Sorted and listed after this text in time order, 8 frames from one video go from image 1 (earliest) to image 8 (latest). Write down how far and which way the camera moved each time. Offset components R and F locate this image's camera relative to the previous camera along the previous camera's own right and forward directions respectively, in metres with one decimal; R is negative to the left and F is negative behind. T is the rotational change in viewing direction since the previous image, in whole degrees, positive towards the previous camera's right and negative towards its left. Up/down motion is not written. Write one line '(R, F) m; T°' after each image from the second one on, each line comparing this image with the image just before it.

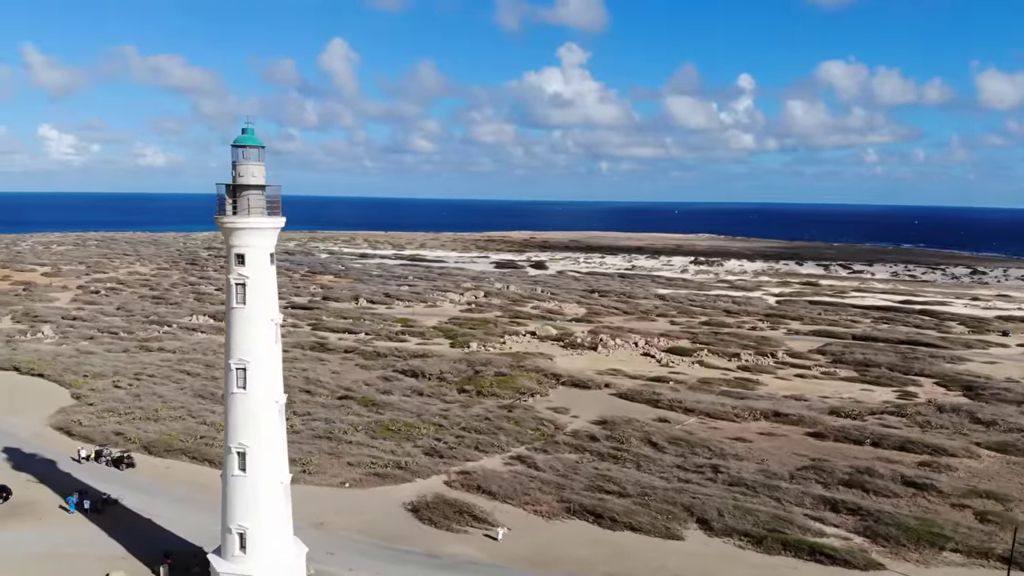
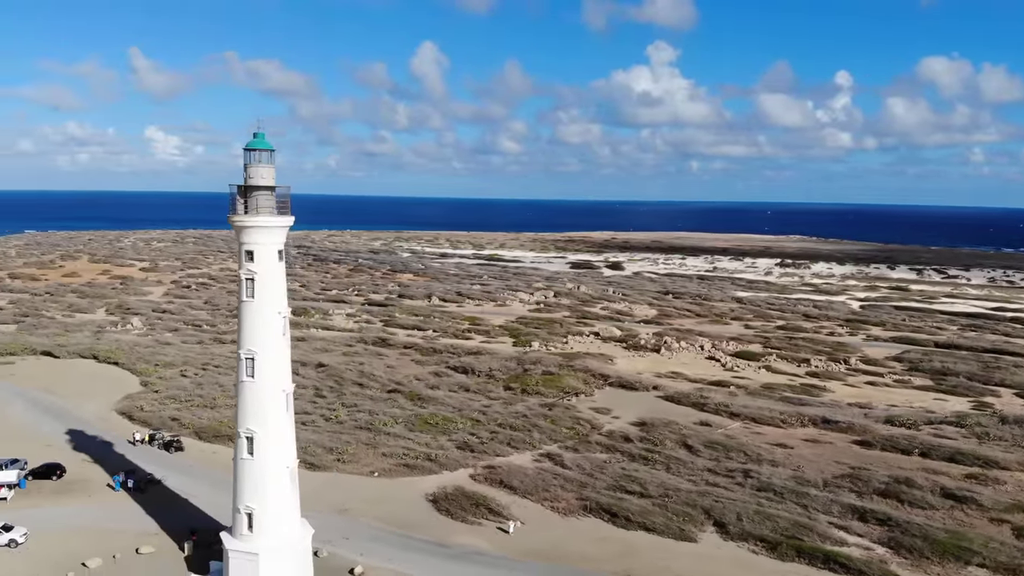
(+1.0, +0.1) m; -5°
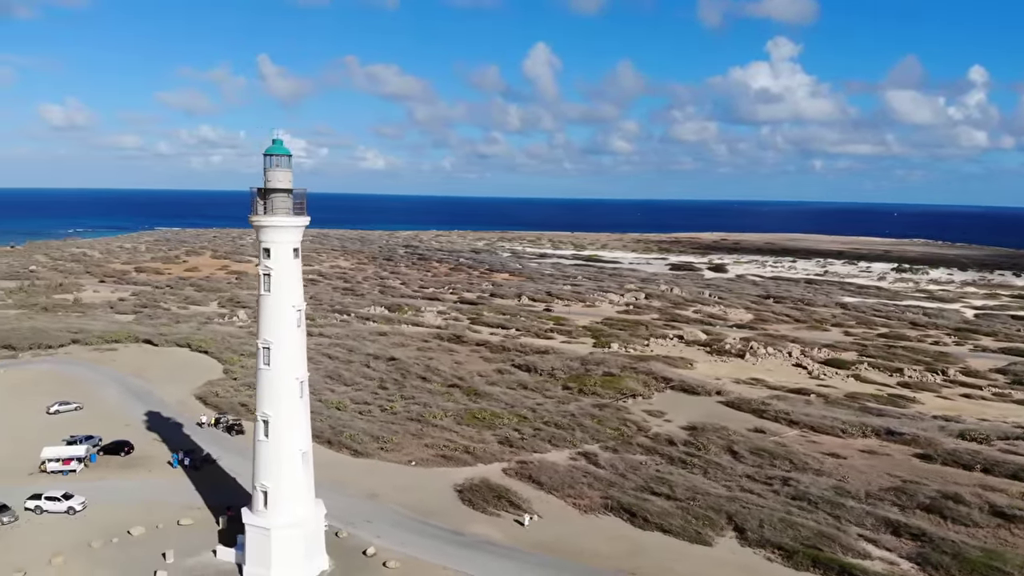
(+1.3, 0.0) m; -6°
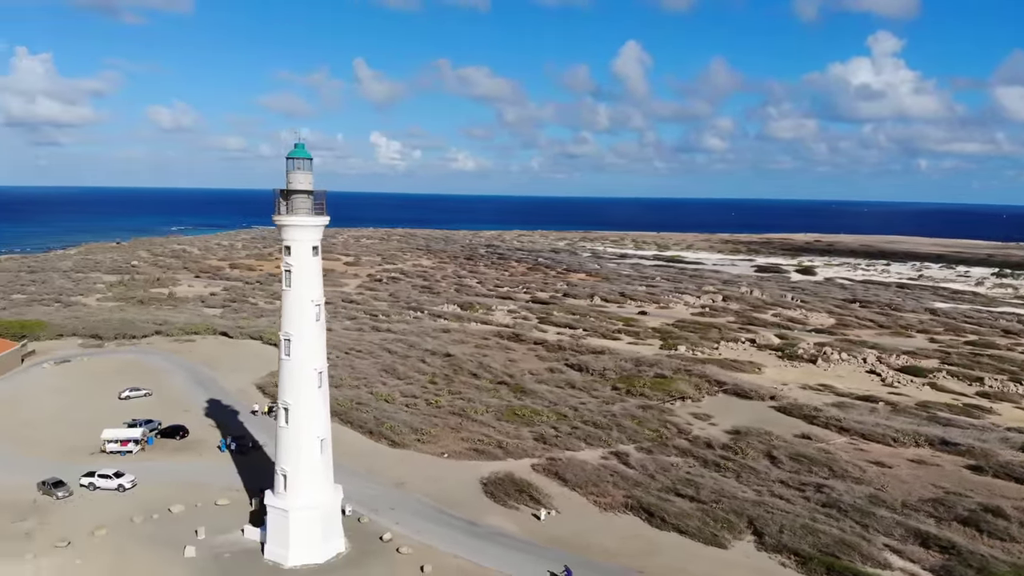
(+0.9, -0.1) m; -5°
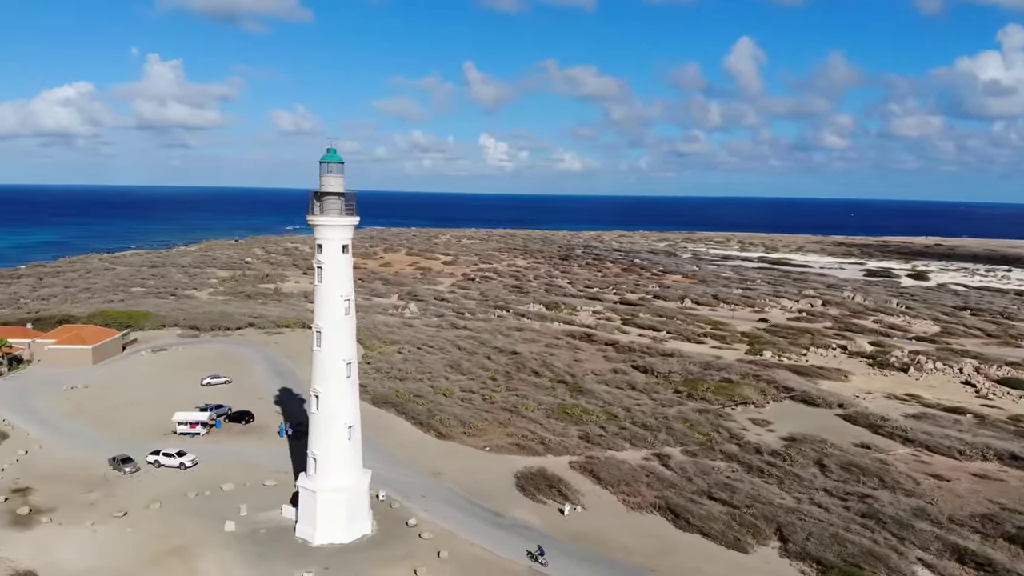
(+1.1, -0.3) m; -6°
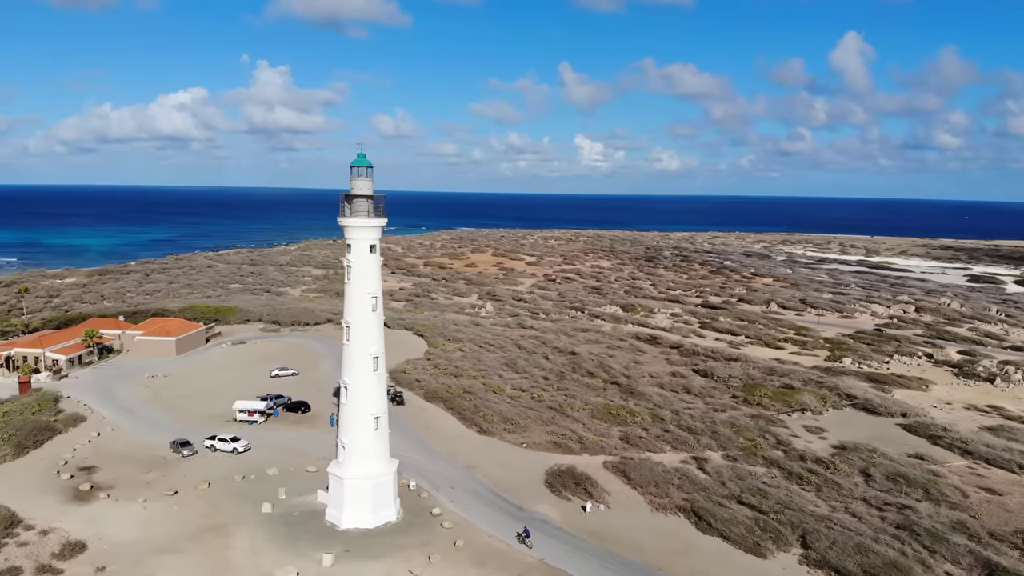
(+0.9, -0.3) m; -6°
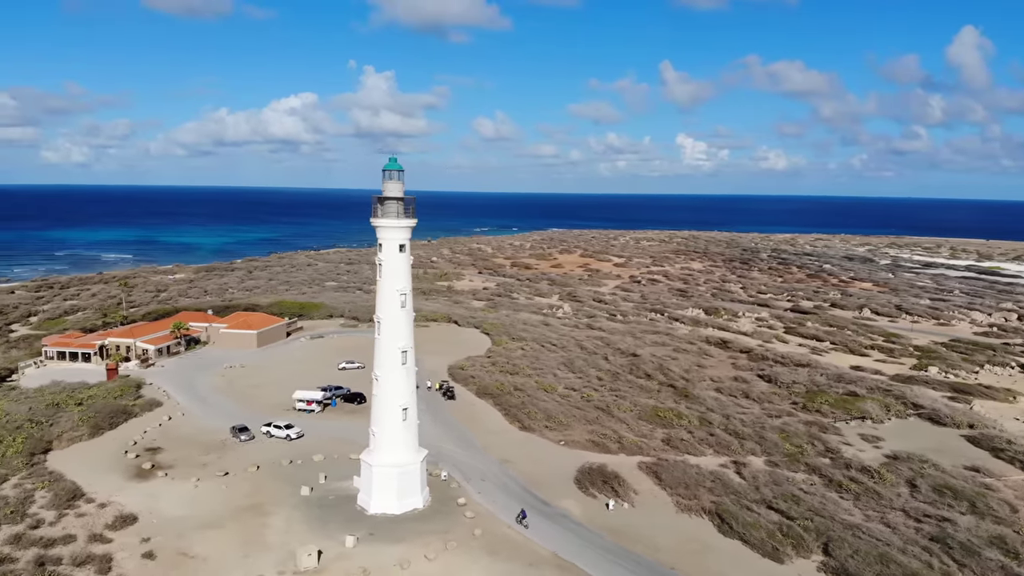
(+1.0, -0.4) m; -6°
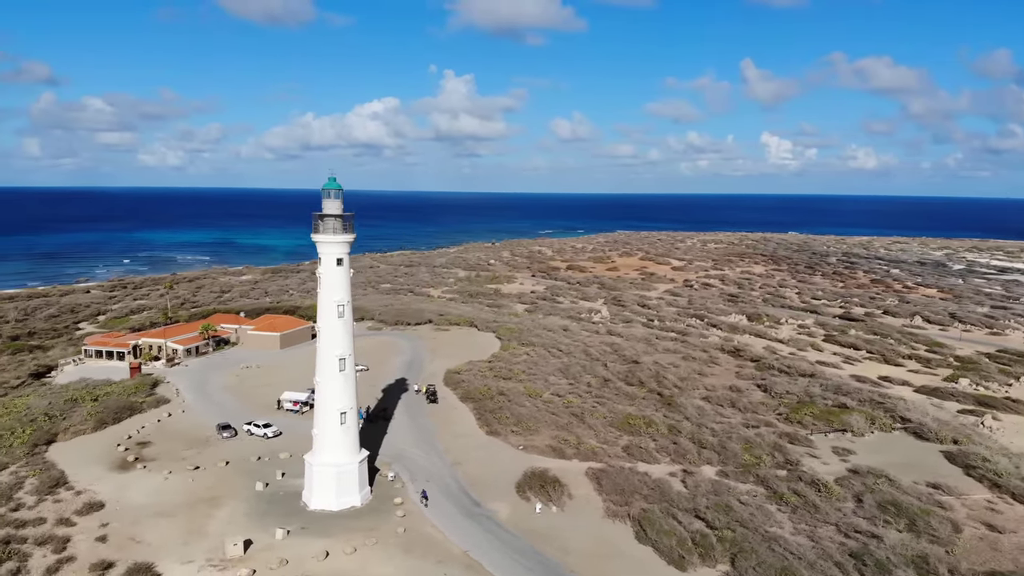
(+1.9, -0.8) m; -1°
